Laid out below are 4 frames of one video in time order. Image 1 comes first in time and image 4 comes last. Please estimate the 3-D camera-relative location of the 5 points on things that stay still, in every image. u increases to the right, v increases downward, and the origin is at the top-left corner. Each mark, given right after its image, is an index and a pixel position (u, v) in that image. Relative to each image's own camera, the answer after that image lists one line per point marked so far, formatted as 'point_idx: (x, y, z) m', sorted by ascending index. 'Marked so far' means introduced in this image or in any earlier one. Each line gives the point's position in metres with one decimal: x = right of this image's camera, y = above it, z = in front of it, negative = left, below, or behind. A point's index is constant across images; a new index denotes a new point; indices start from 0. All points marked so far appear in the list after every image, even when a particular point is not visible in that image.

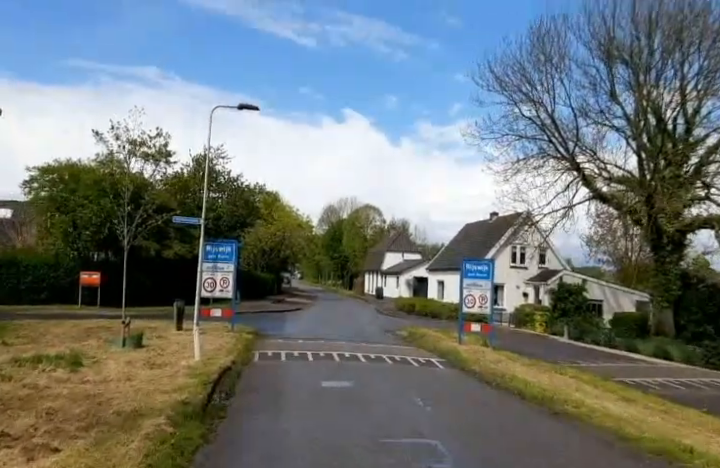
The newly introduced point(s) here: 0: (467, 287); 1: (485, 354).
0: (+3.1, -1.6, +18.1) m
1: (+3.2, -3.1, +15.8) m
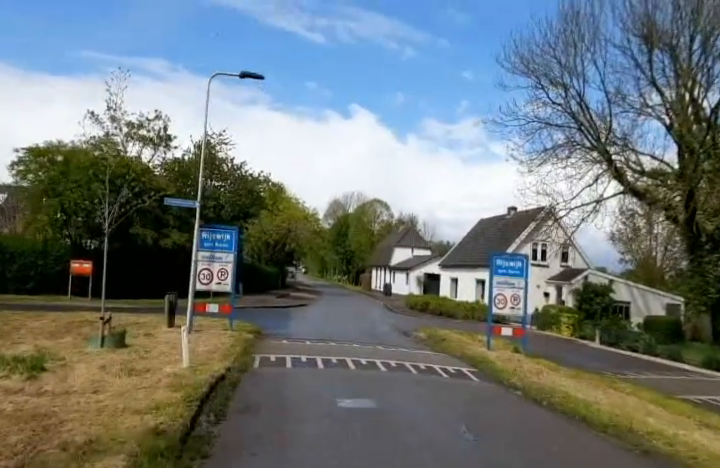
0: (+3.6, -1.3, +15.9) m
1: (+3.6, -2.9, +13.7) m
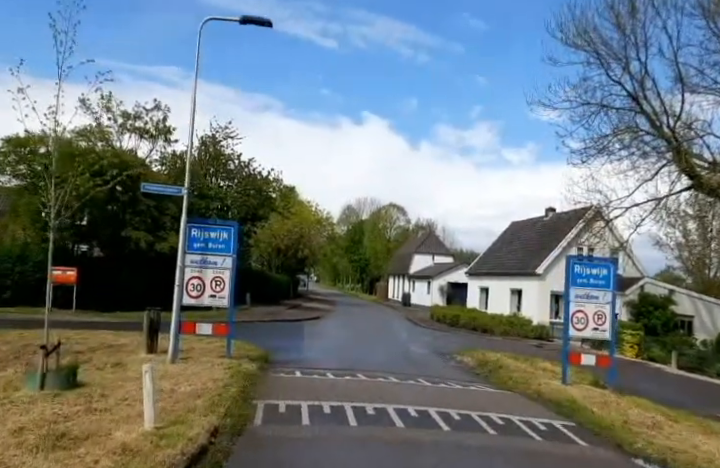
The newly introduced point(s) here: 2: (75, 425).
0: (+4.3, -1.3, +12.2) m
1: (+4.3, -2.8, +10.0) m
2: (-3.2, -2.1, +6.8) m
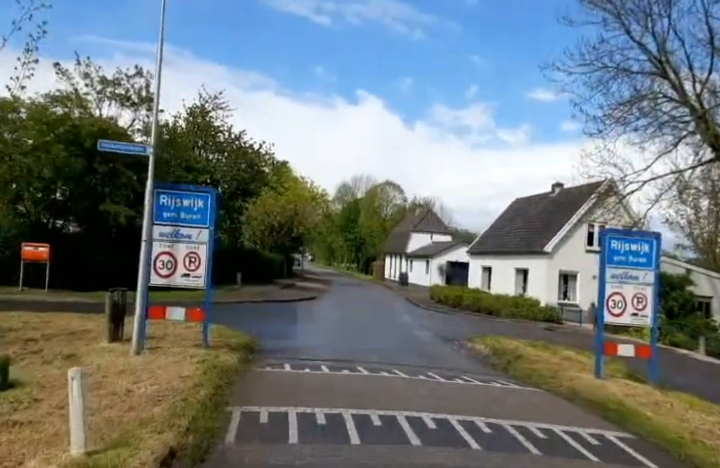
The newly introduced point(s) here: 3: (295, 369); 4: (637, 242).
0: (+4.3, -0.8, +10.5) m
1: (+4.3, -2.4, +8.3) m
2: (-3.1, -1.7, +5.0) m
3: (-1.0, -2.0, +9.4) m
4: (+4.7, -0.1, +10.5) m
